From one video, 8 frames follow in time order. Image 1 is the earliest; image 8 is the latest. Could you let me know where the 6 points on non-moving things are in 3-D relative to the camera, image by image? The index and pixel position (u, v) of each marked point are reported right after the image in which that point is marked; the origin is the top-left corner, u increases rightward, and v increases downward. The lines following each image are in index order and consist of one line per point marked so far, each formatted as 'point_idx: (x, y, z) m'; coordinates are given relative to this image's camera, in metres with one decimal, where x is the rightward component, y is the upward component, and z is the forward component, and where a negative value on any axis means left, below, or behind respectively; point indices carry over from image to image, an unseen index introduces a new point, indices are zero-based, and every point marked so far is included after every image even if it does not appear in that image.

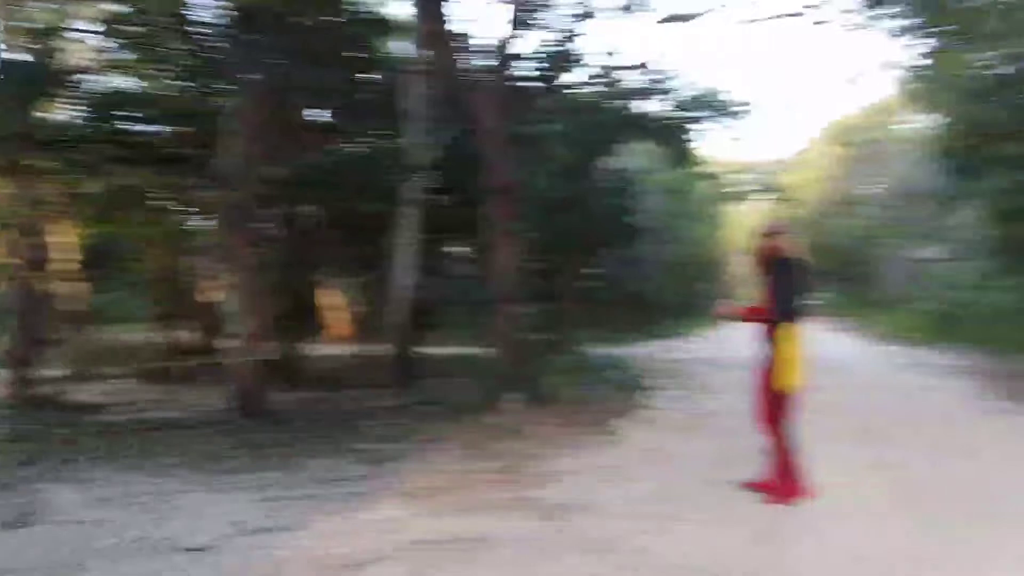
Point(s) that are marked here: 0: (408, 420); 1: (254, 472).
0: (-1.2, -1.5, +8.8) m
1: (-2.3, -1.7, +7.2) m
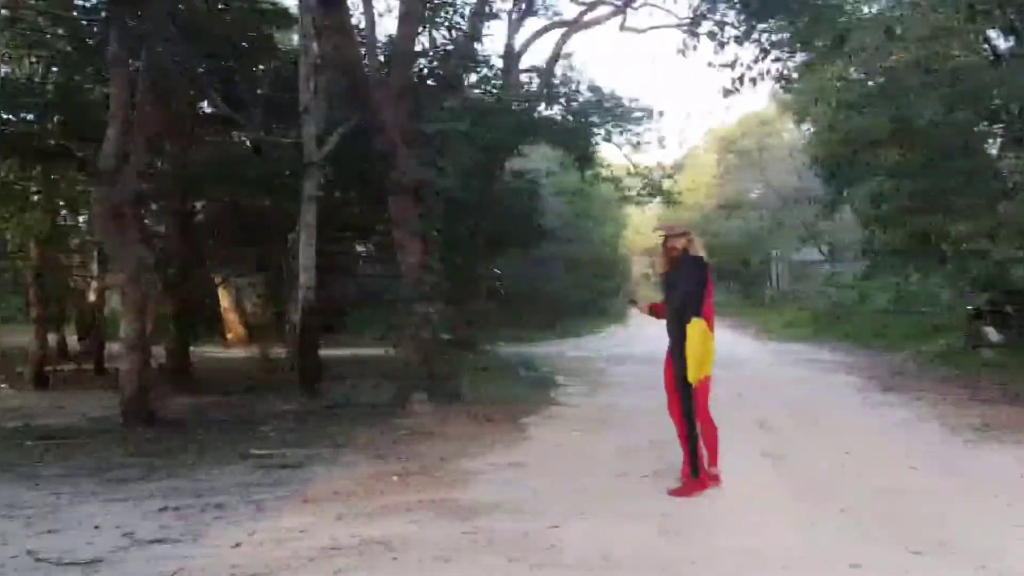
0: (-2.2, -1.5, +8.6) m
1: (-3.2, -1.7, +6.9) m
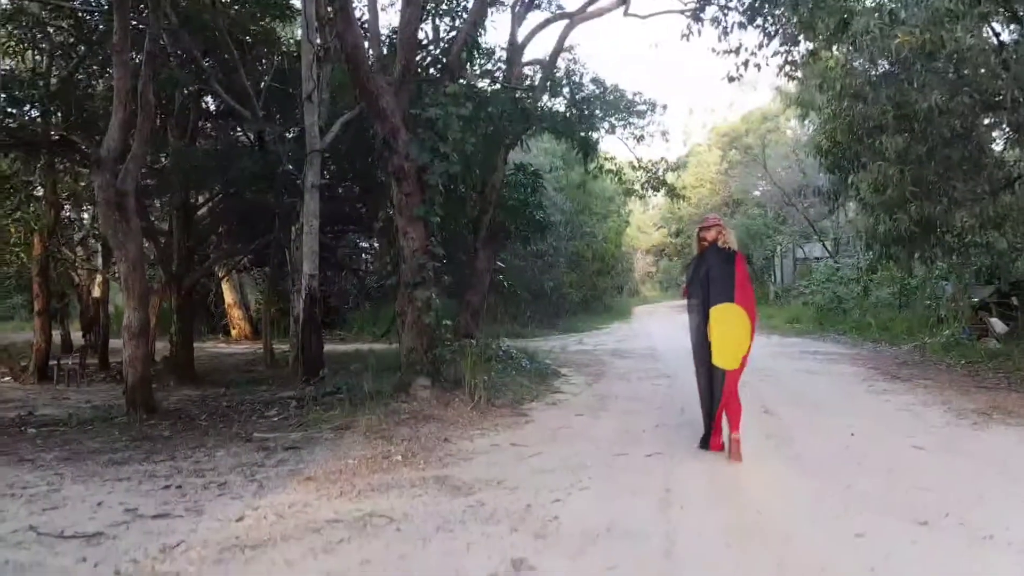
0: (-2.2, -1.3, +8.6) m
1: (-3.1, -1.5, +6.9) m
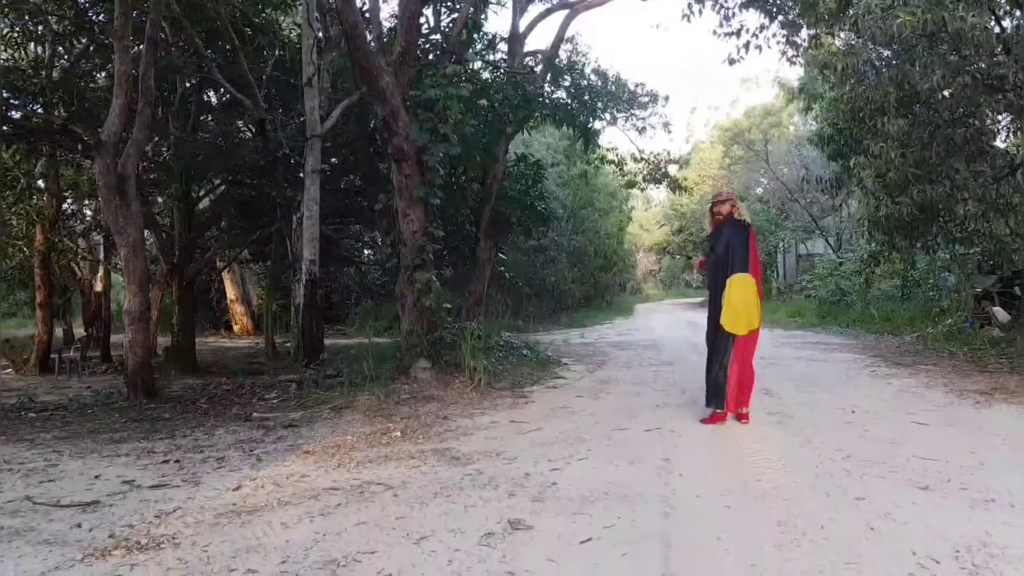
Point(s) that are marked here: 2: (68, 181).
0: (-2.1, -1.1, +8.6) m
1: (-3.1, -1.3, +6.9) m
2: (-9.4, +2.3, +16.7) m
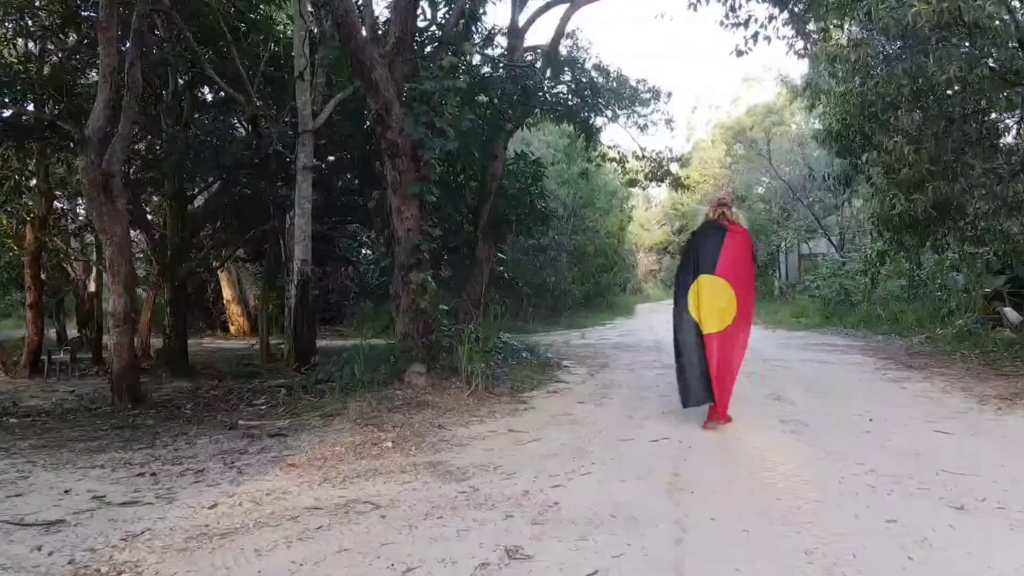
0: (-2.2, -1.1, +8.2) m
1: (-3.2, -1.3, +6.5) m
2: (-9.4, +2.2, +16.3) m
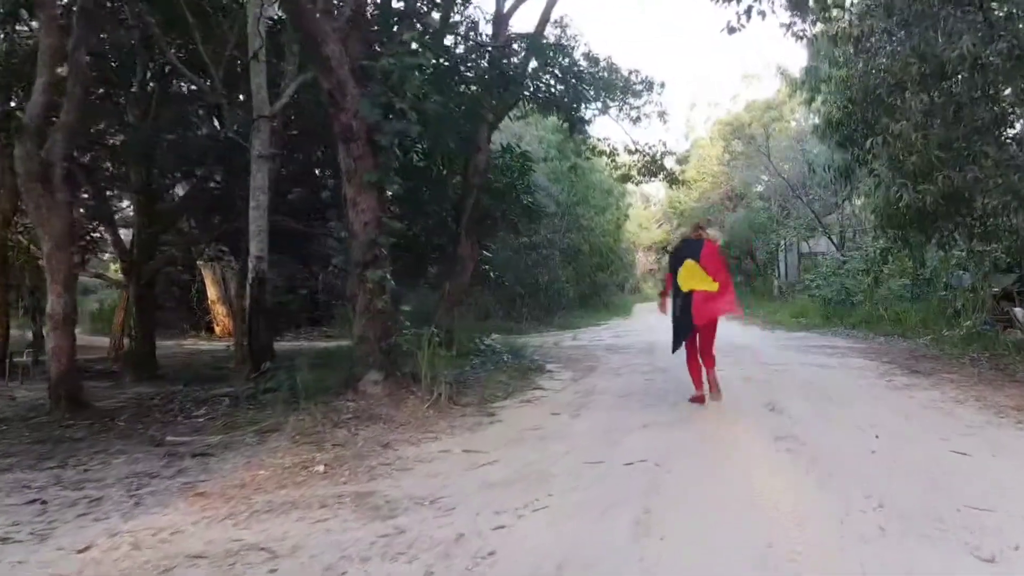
0: (-2.5, -1.1, +7.4) m
1: (-3.5, -1.3, +5.7) m
2: (-9.7, +2.3, +15.6) m
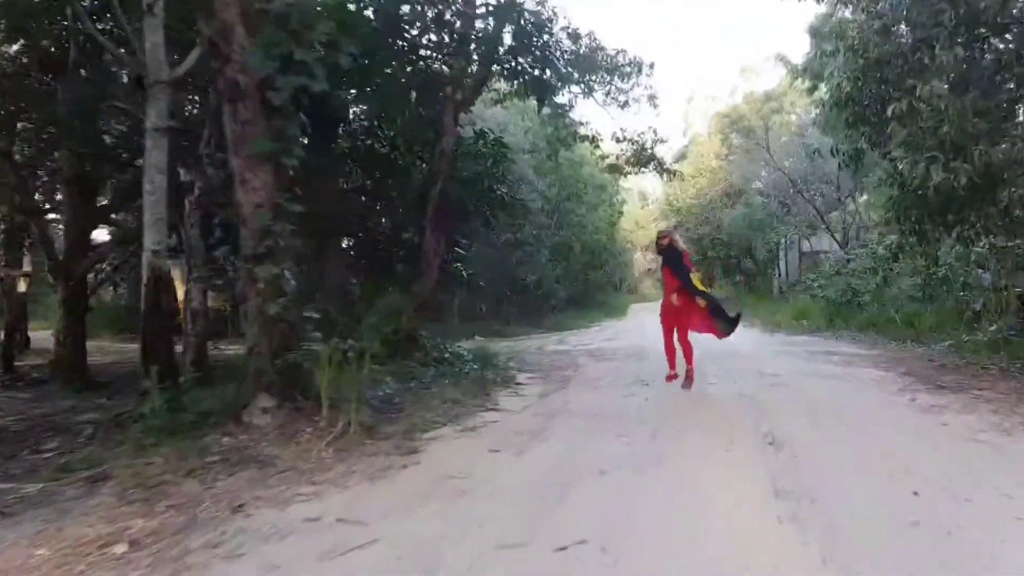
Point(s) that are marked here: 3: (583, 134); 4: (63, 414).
0: (-3.0, -1.1, +5.9) m
1: (-4.0, -1.3, +4.2) m
2: (-10.2, +2.2, +14.0) m
3: (+1.5, +3.3, +16.8) m
4: (-4.8, -1.4, +8.6) m
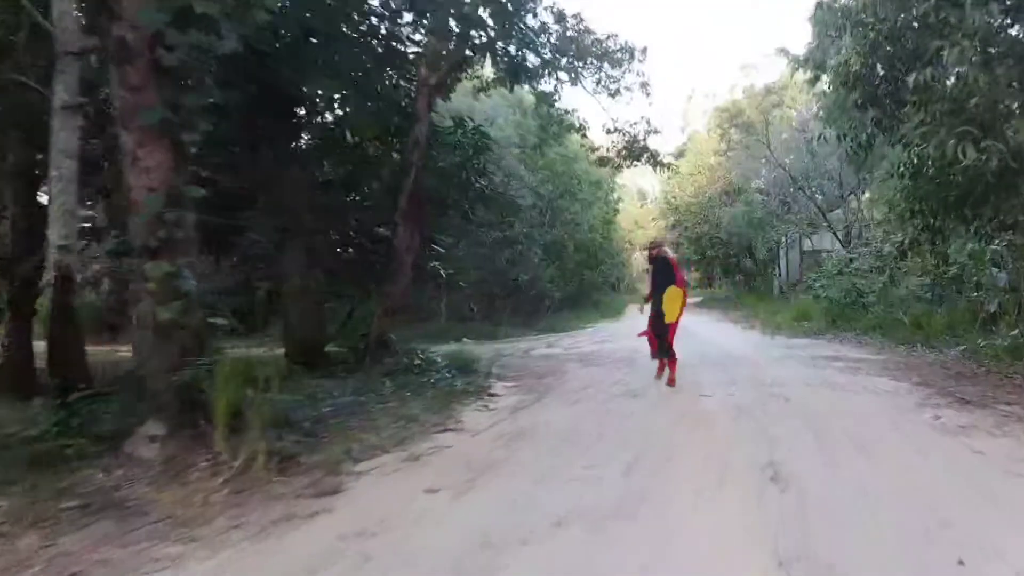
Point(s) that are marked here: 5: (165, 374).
0: (-3.3, -1.1, +4.8) m
1: (-4.3, -1.4, +3.1) m
2: (-10.5, +2.2, +13.0) m
3: (+1.2, +3.3, +15.8) m
4: (-5.2, -1.4, +7.6) m
5: (-2.1, -0.5, +4.9) m
